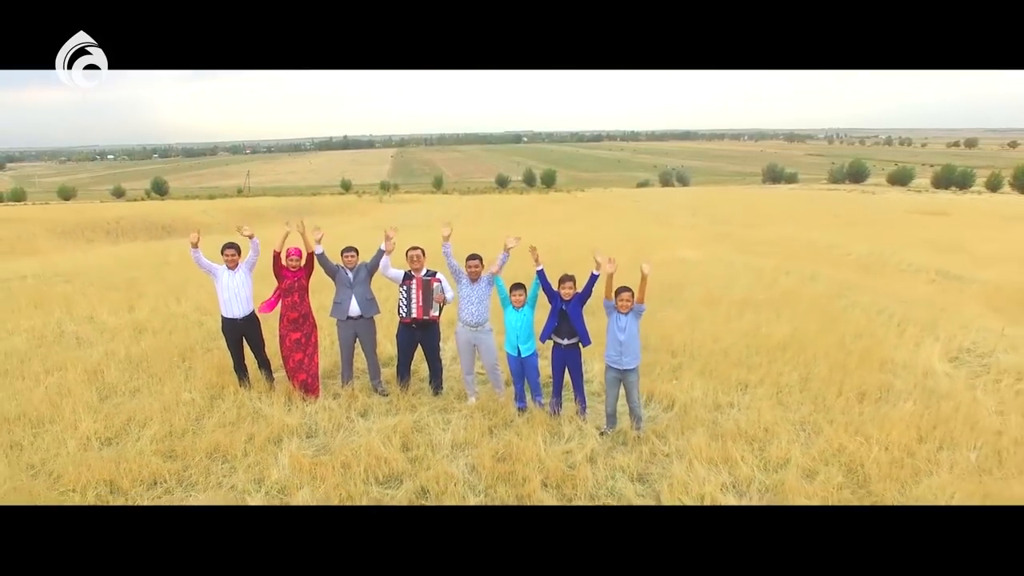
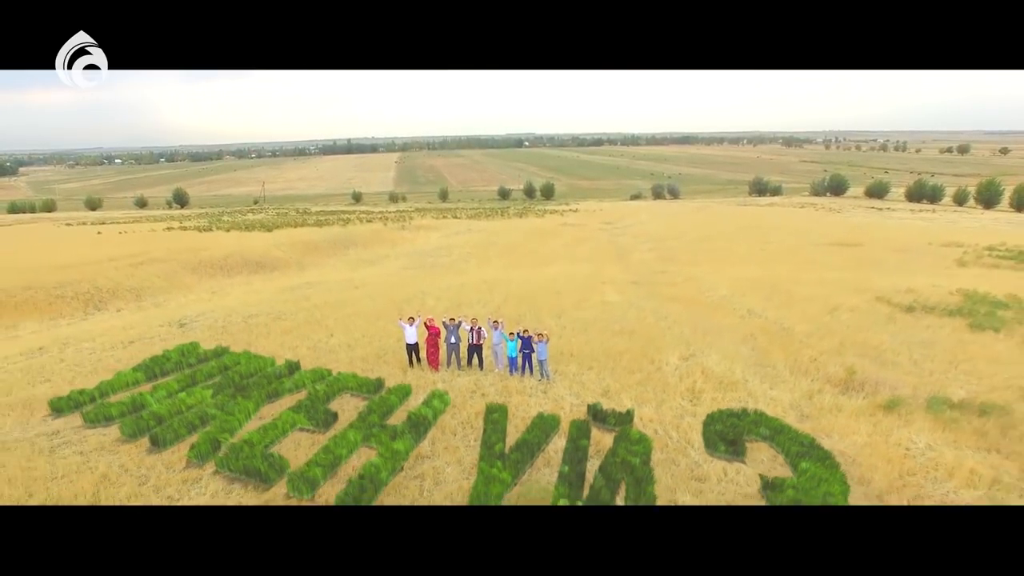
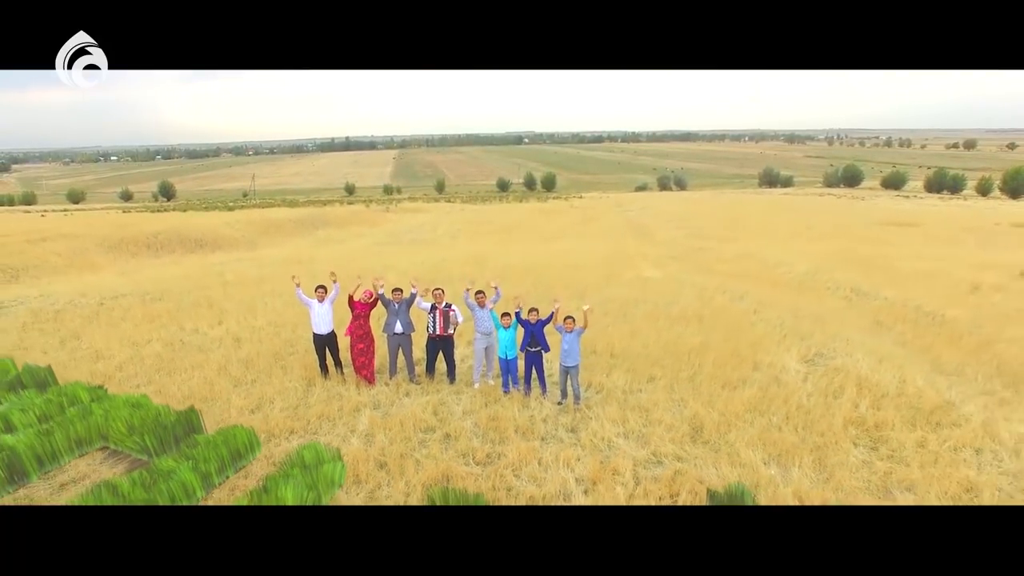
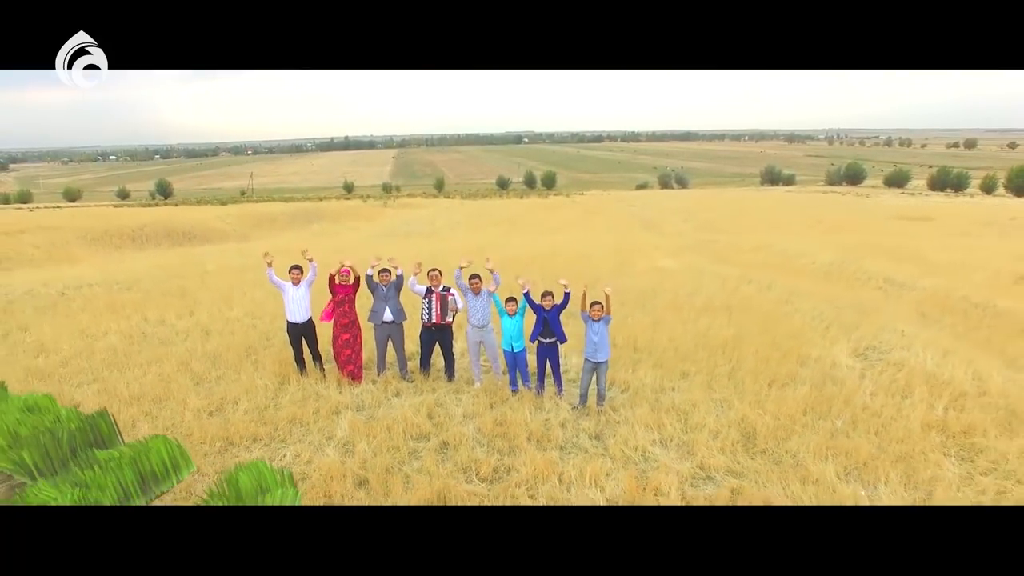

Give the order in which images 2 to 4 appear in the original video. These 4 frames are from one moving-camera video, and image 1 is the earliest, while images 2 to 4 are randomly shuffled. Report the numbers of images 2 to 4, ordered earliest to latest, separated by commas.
4, 3, 2
